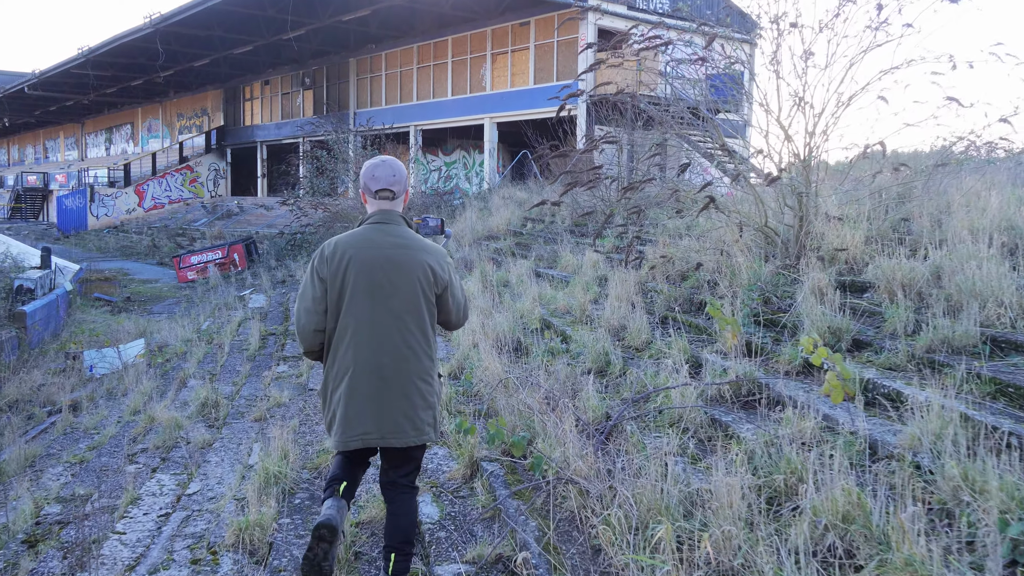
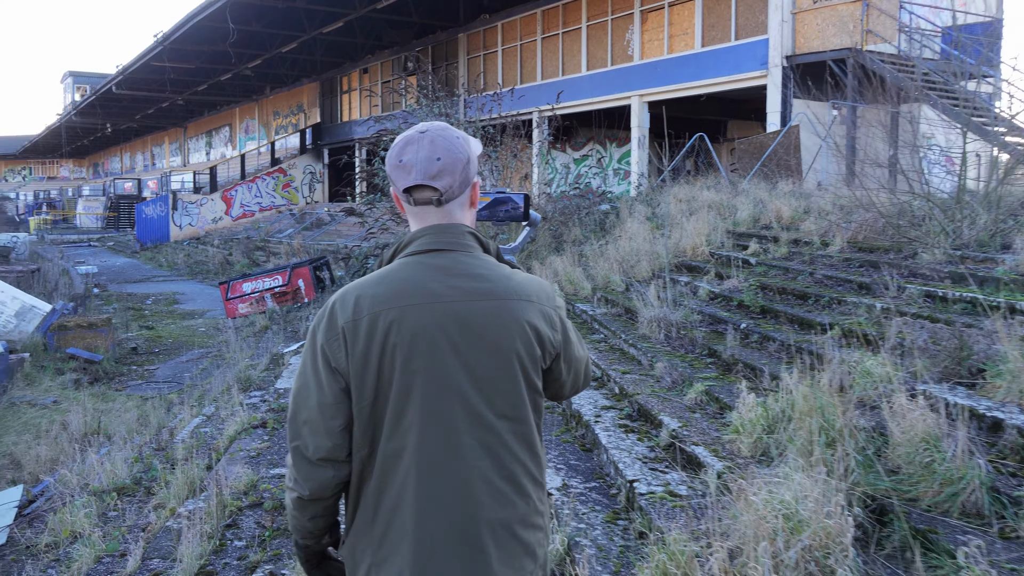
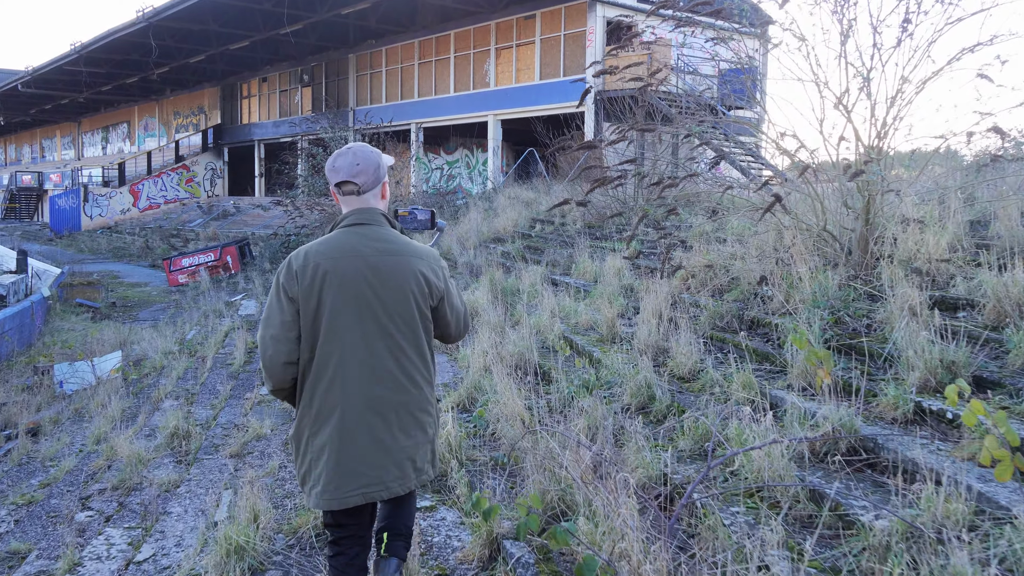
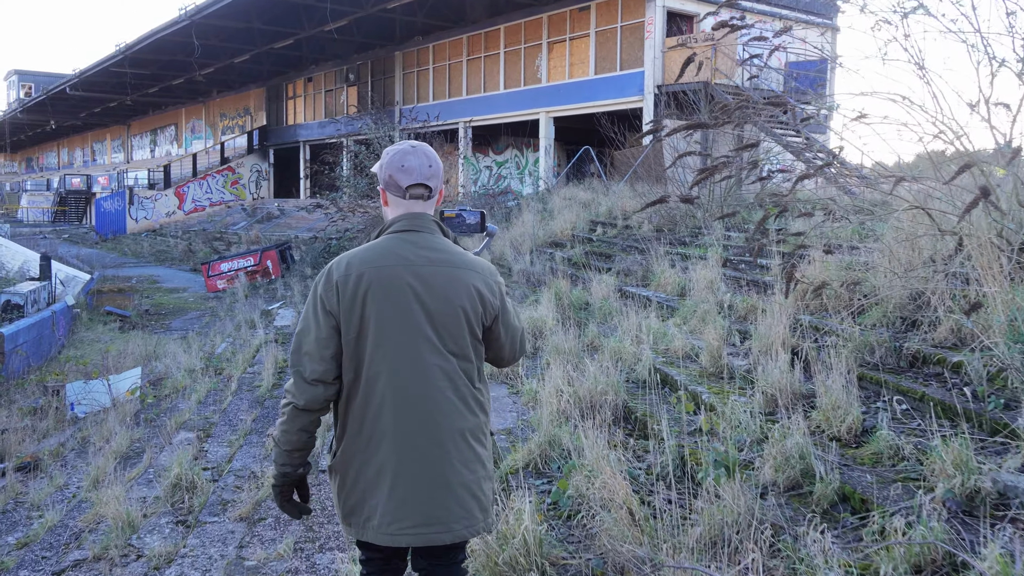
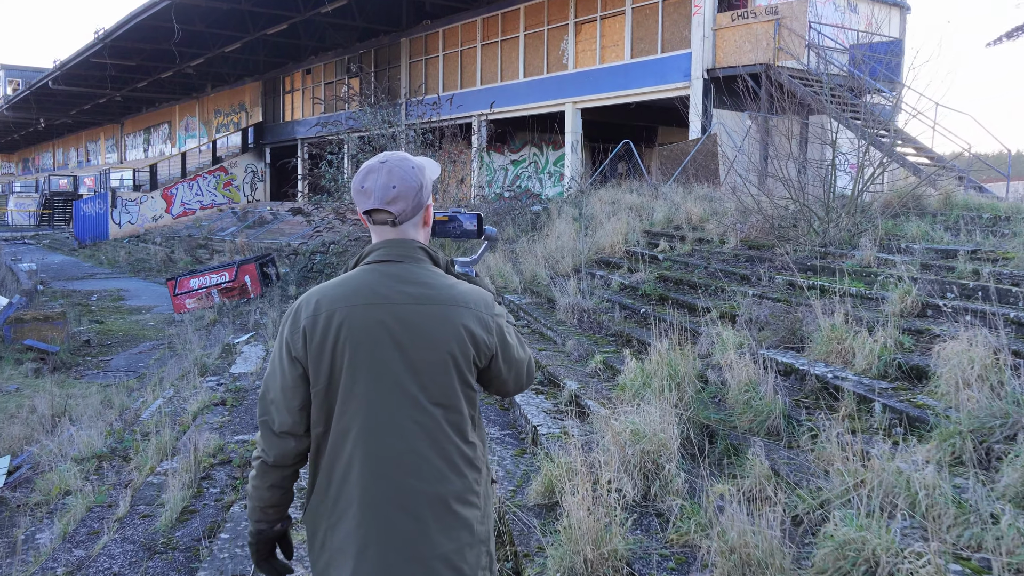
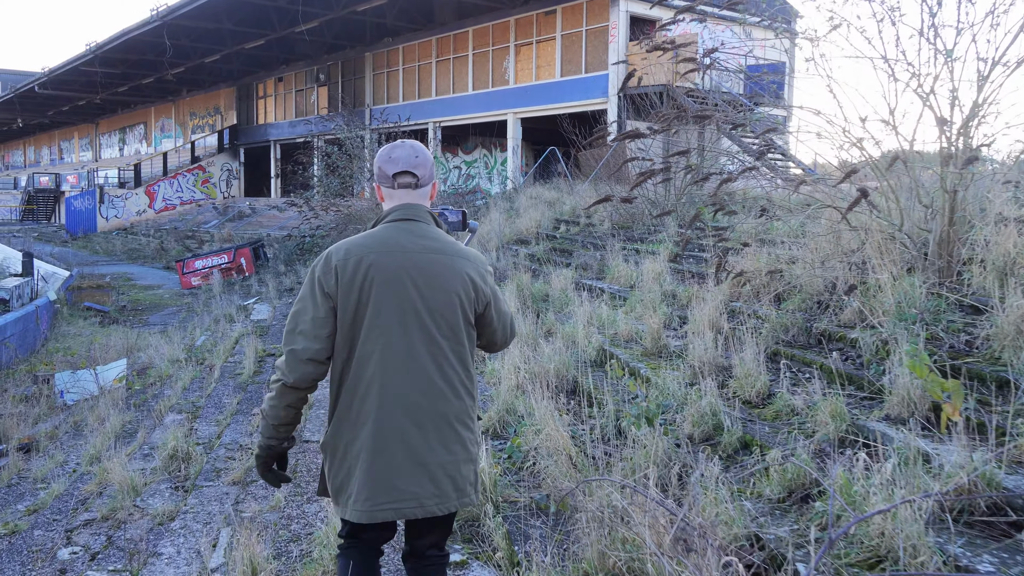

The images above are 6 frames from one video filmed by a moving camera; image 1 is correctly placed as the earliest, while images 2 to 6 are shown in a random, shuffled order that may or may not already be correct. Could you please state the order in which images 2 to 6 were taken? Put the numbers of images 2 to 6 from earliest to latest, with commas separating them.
3, 6, 4, 5, 2
